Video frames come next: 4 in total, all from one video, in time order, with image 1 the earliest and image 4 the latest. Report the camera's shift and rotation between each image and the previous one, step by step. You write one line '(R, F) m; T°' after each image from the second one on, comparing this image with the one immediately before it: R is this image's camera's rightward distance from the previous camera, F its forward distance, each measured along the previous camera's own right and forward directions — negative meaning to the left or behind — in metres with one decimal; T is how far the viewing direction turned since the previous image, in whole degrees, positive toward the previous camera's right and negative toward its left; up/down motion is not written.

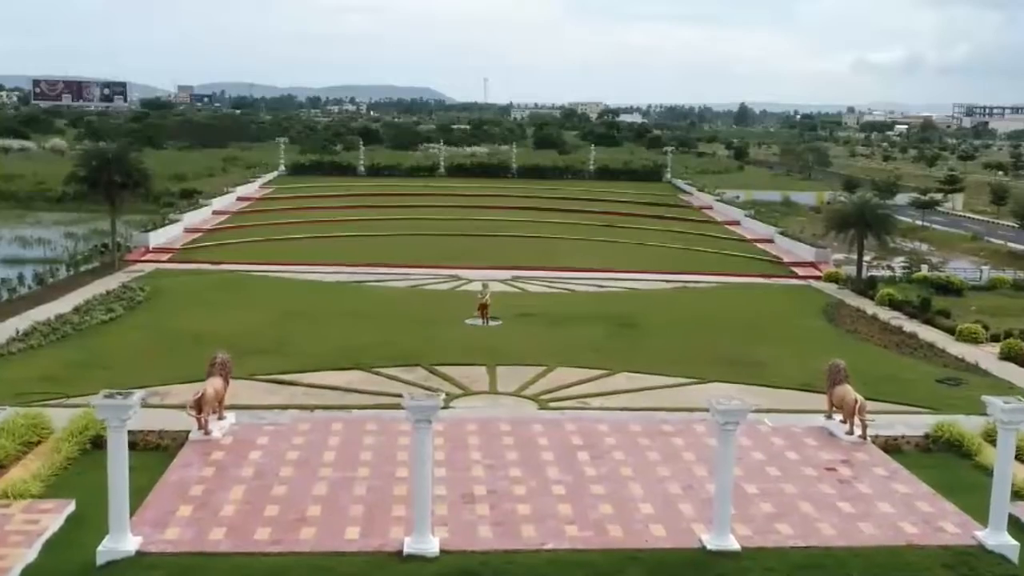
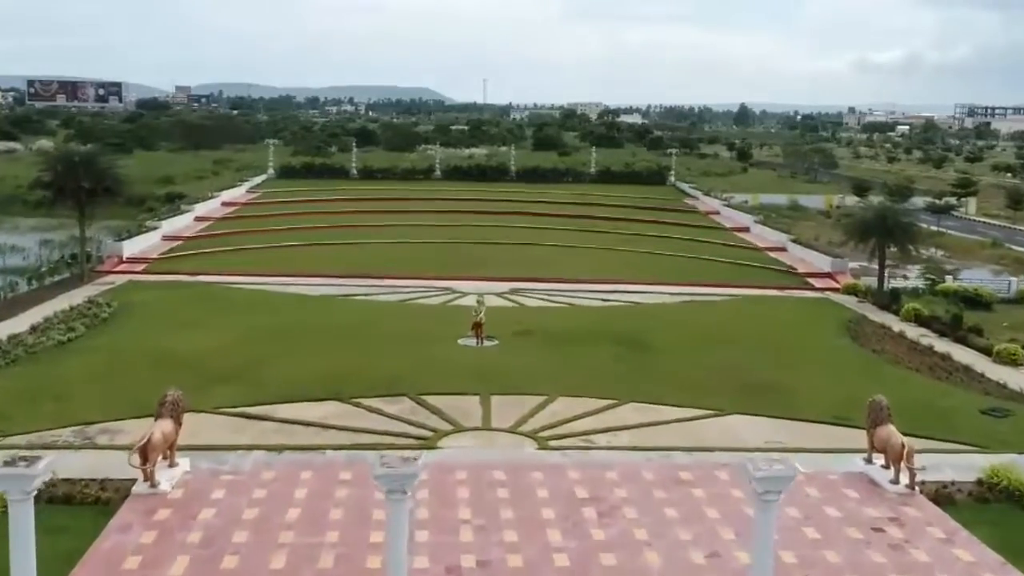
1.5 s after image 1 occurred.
(0.0, +1.9) m; 0°
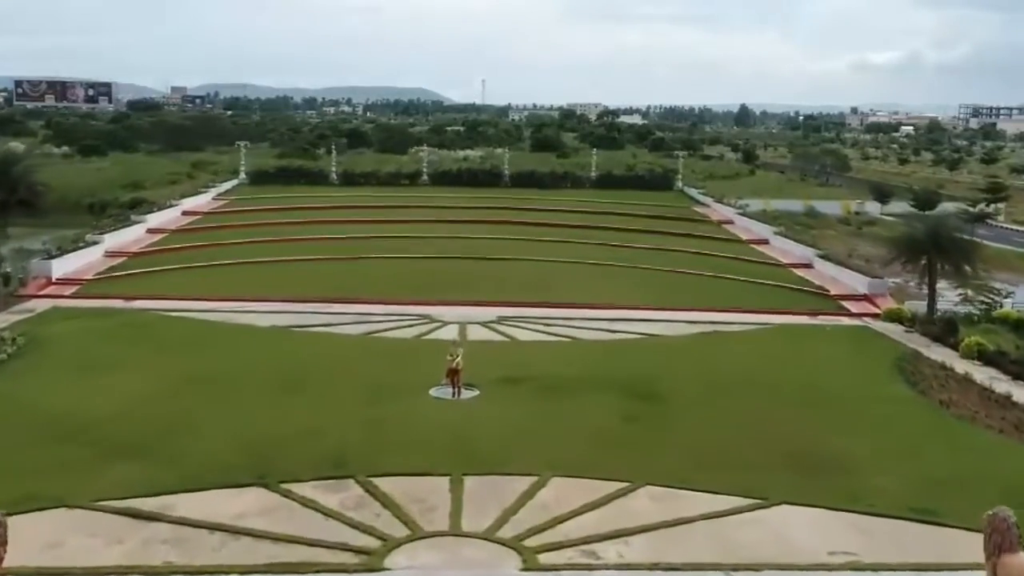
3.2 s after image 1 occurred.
(+0.2, +3.8) m; 0°
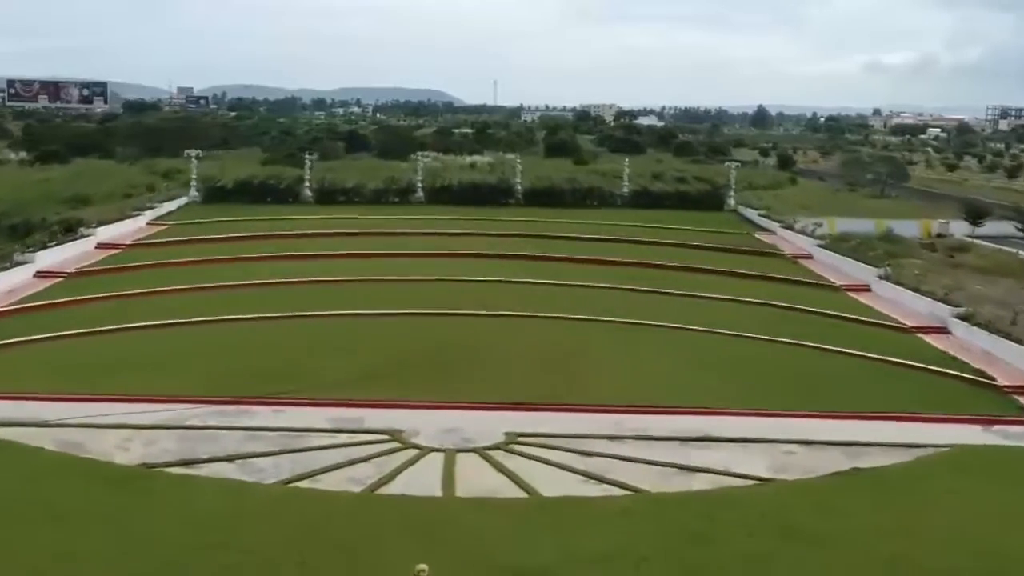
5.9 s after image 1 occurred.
(-0.1, +8.2) m; -1°
